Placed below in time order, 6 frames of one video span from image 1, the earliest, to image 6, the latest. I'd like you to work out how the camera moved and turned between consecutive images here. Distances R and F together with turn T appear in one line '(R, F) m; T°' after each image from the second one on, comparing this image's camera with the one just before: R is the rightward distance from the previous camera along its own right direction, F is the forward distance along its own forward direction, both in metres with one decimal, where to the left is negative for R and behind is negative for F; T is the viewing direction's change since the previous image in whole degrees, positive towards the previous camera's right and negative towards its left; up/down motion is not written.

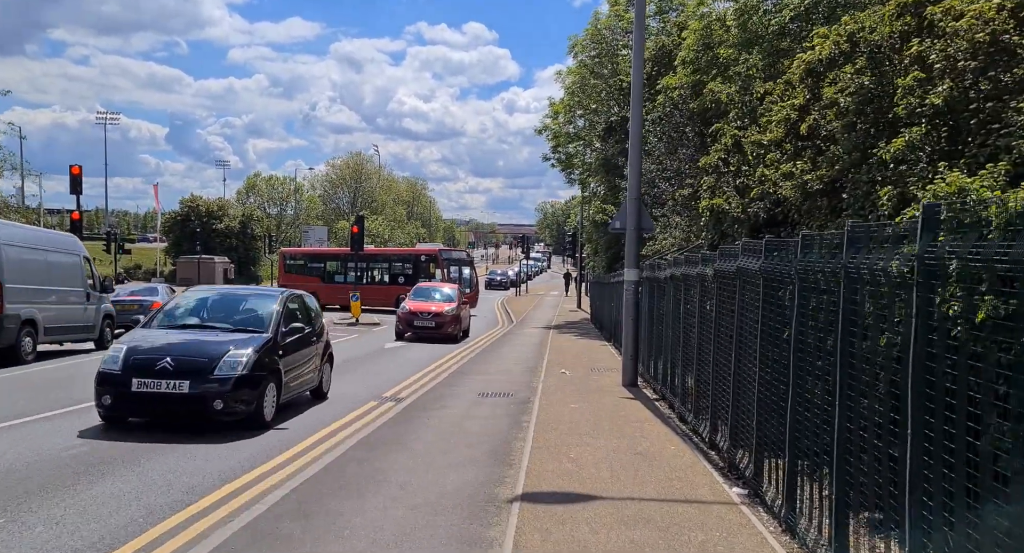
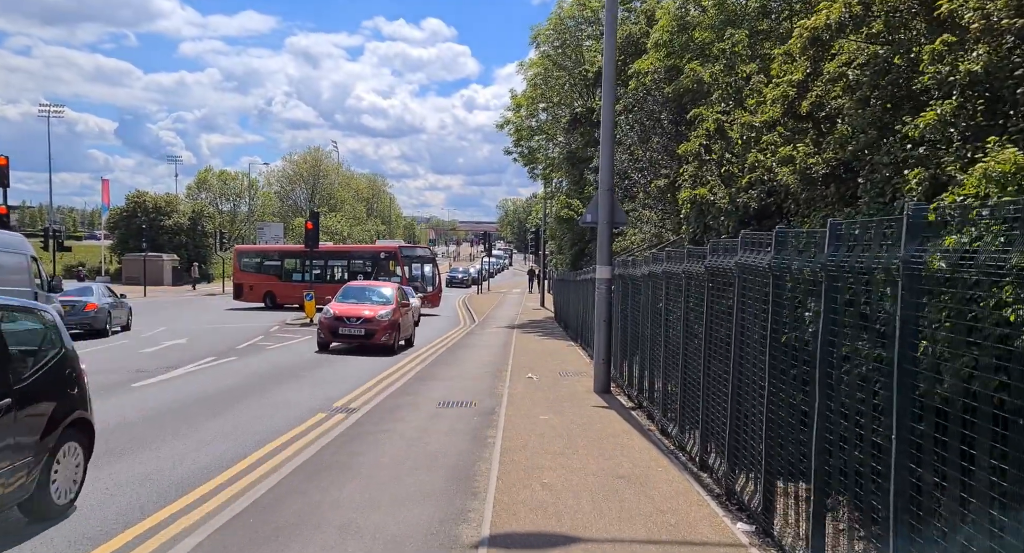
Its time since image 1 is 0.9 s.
(0.0, +1.0) m; +3°
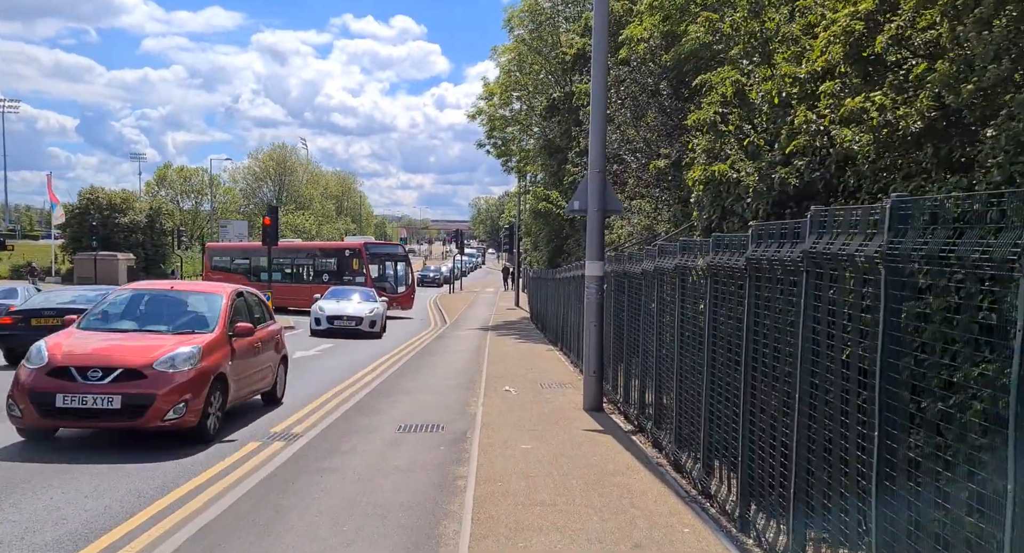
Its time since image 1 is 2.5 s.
(0.0, +1.9) m; +2°
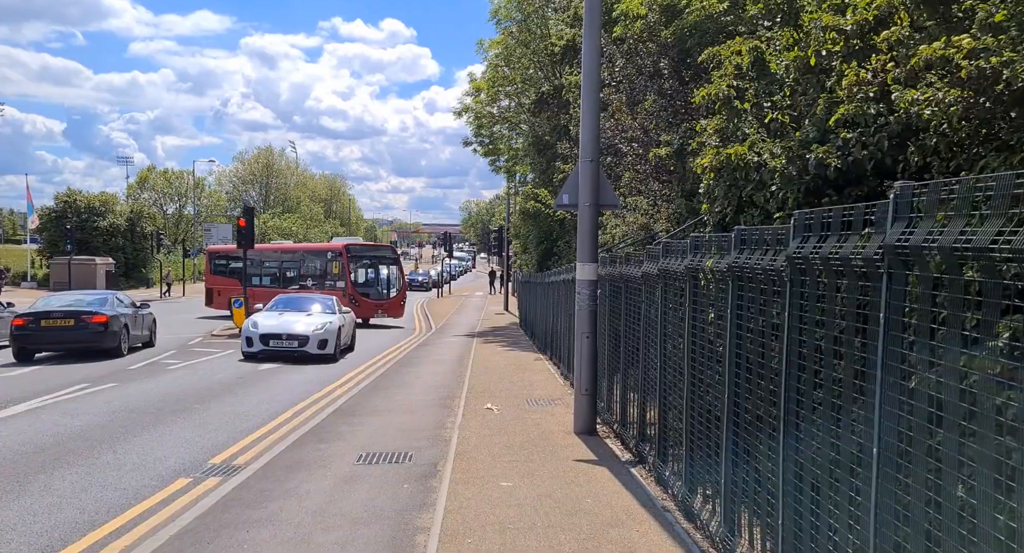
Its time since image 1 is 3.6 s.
(+0.1, +1.3) m; +1°
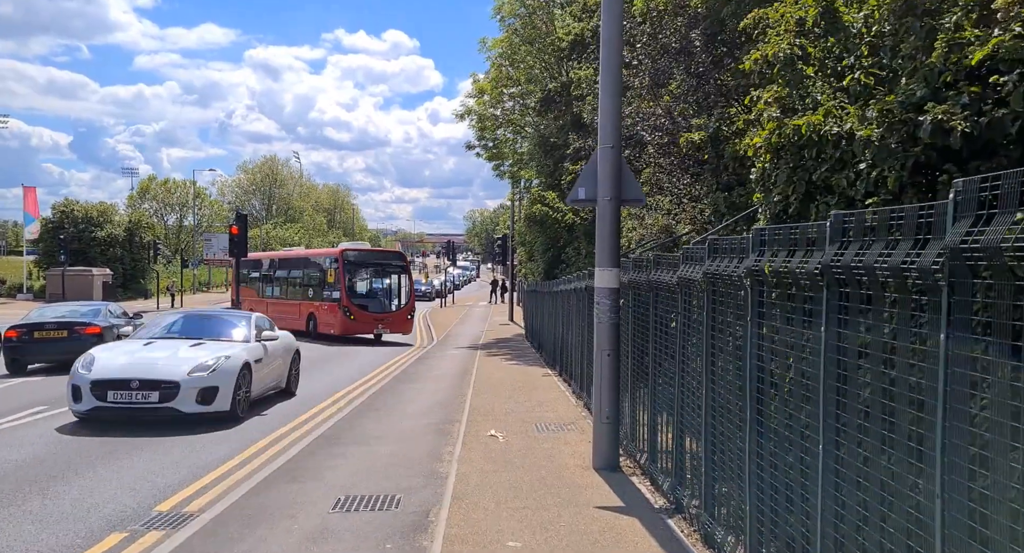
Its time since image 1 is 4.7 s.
(0.0, +1.4) m; 0°
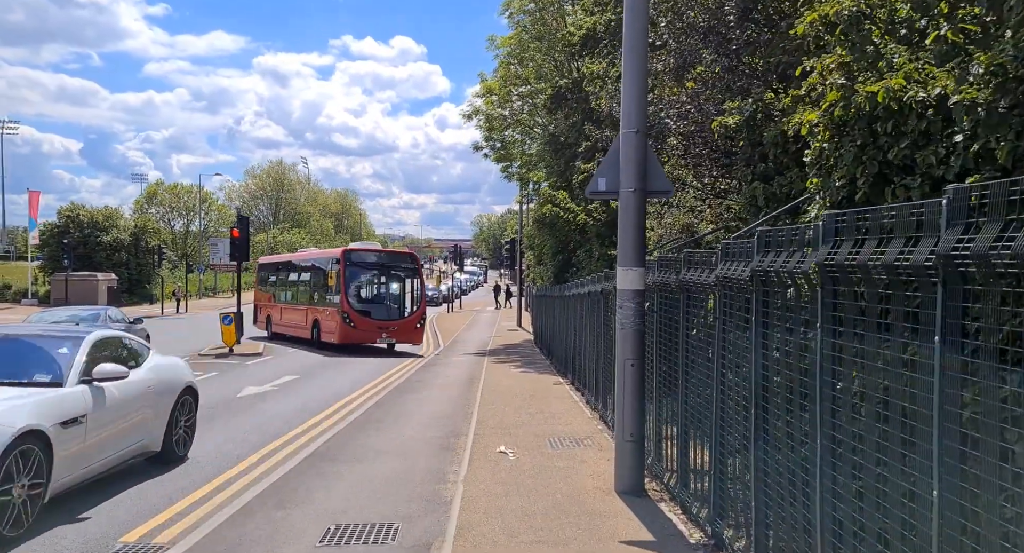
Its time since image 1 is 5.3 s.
(0.0, +0.8) m; -1°
